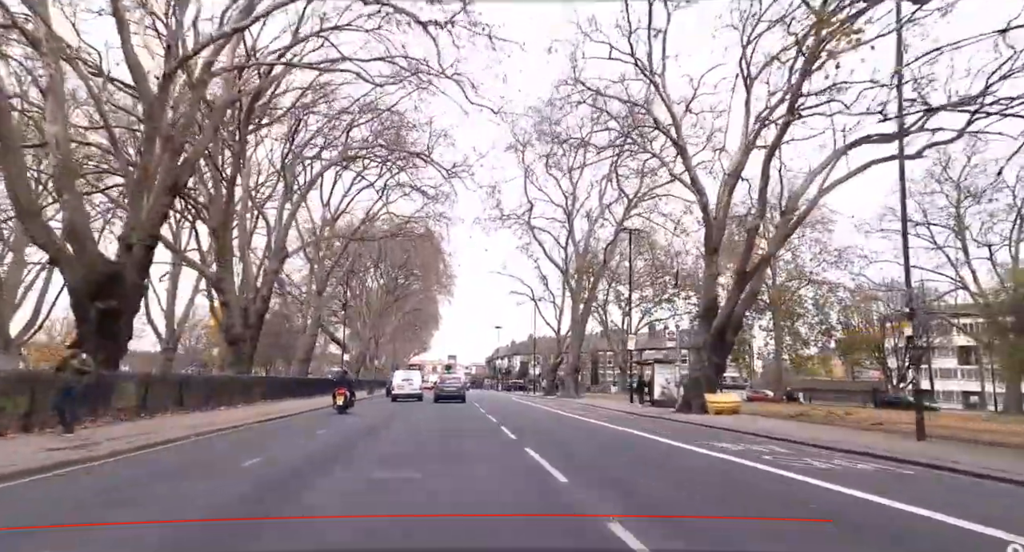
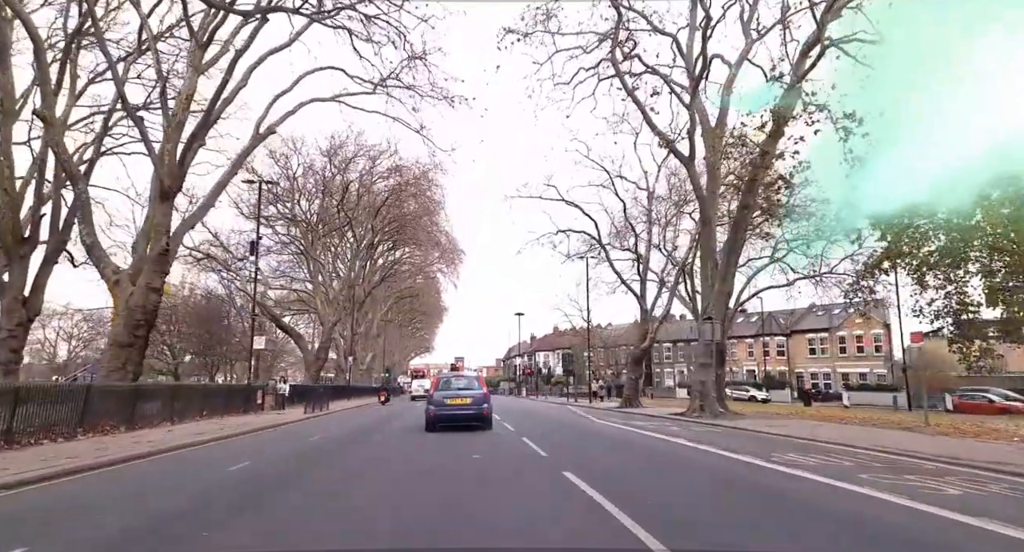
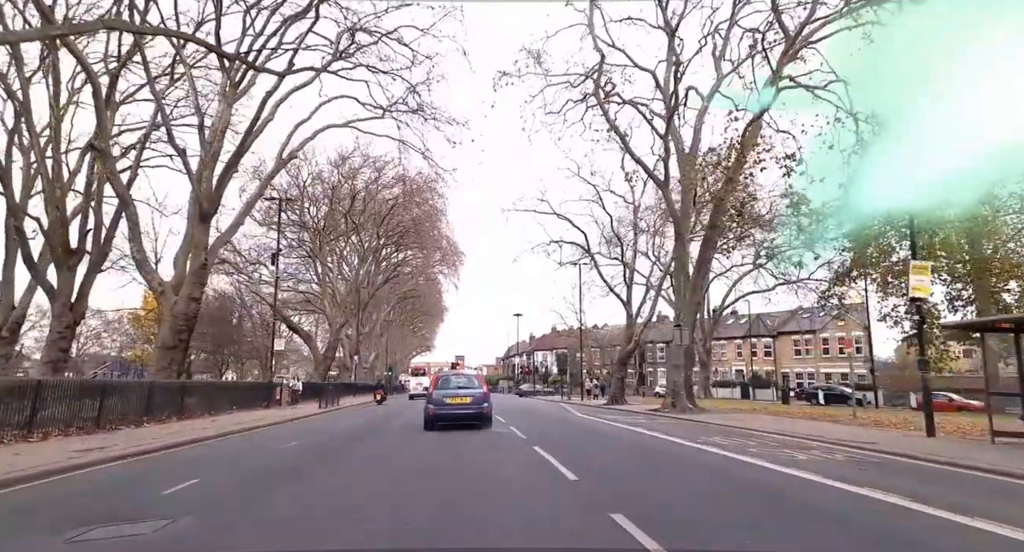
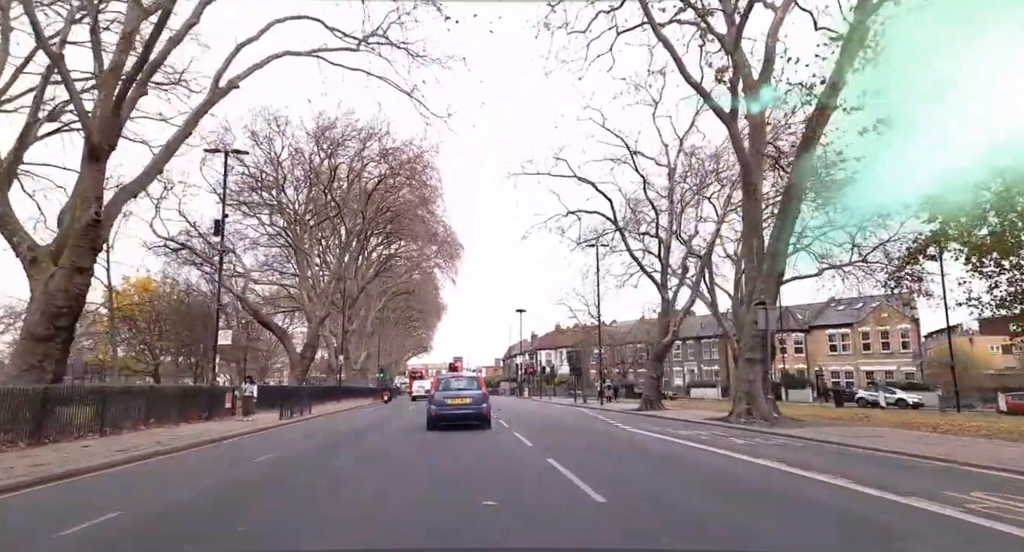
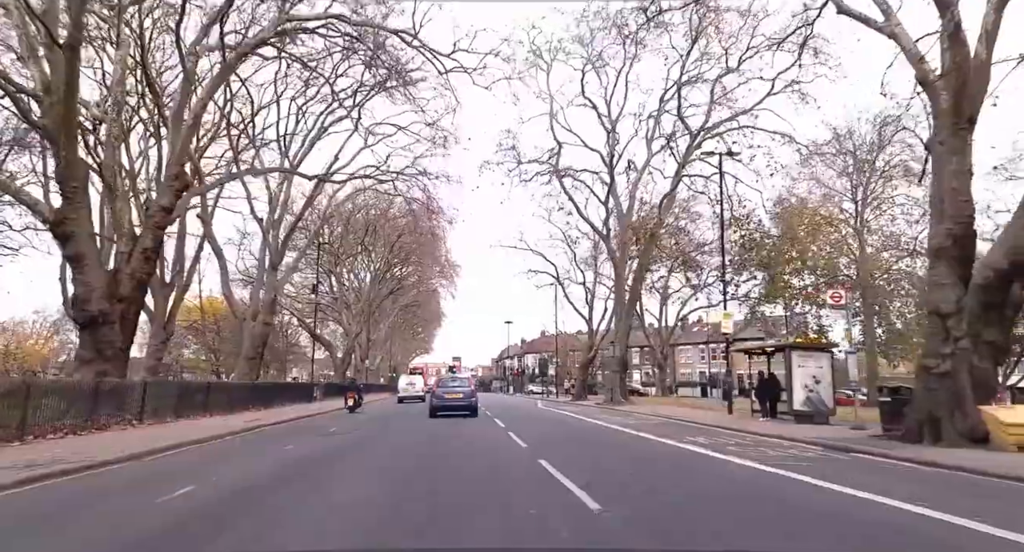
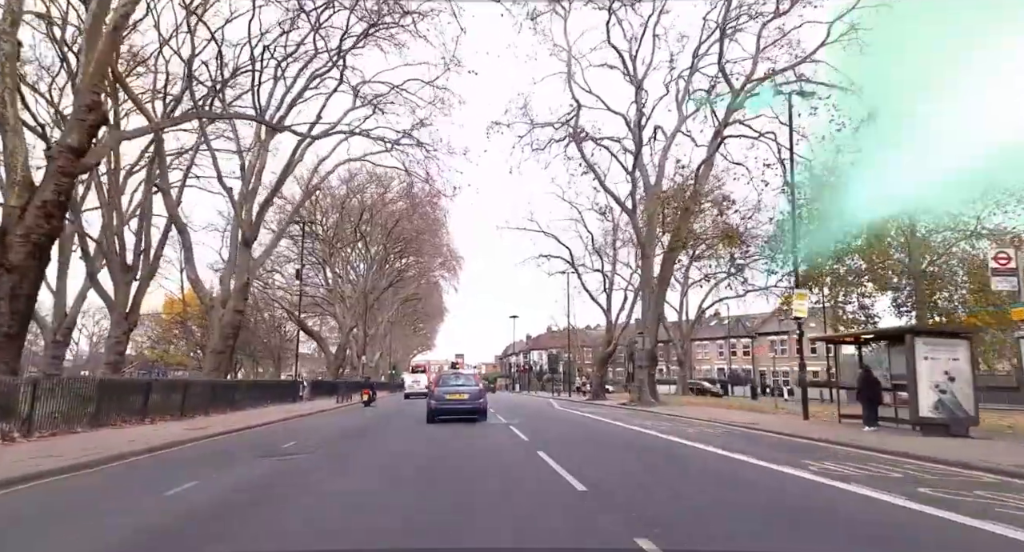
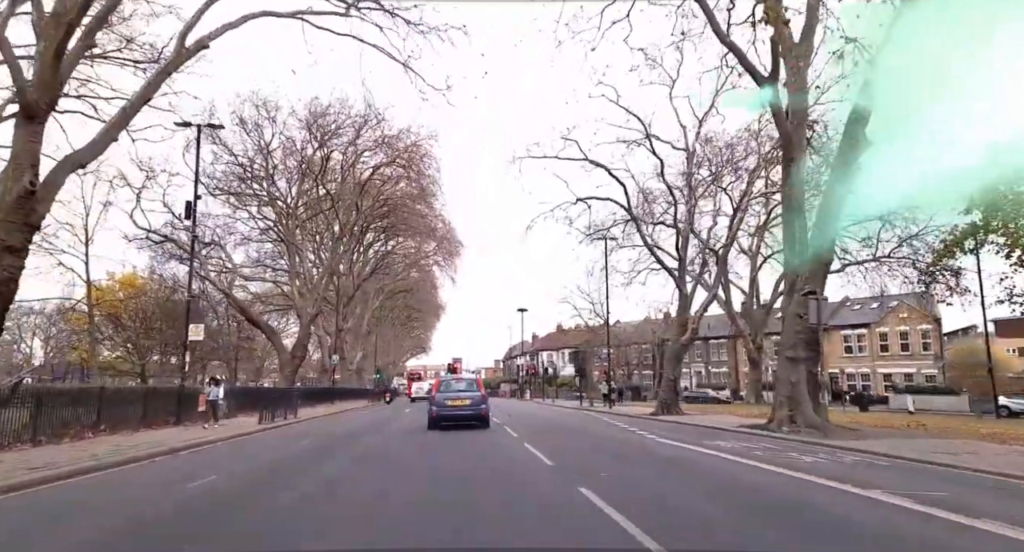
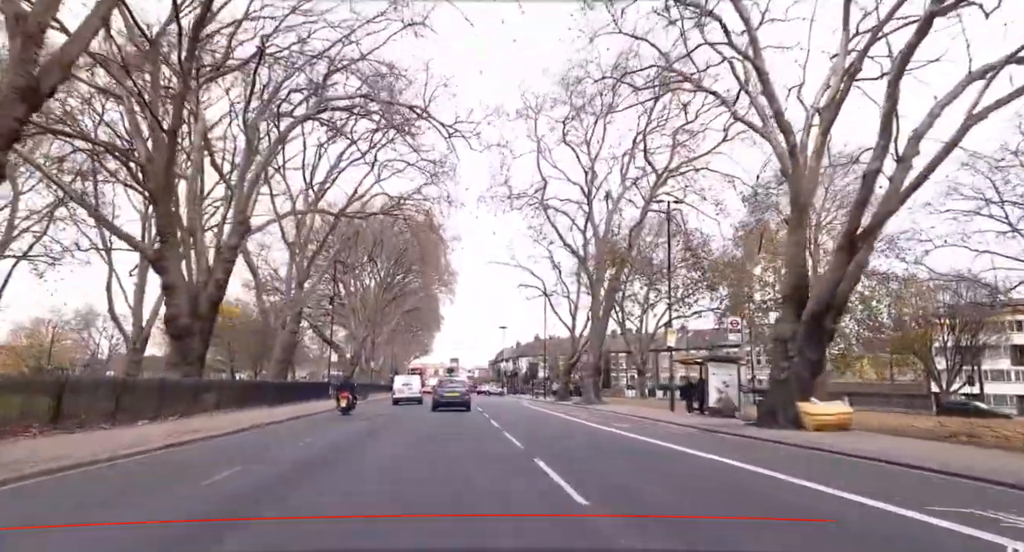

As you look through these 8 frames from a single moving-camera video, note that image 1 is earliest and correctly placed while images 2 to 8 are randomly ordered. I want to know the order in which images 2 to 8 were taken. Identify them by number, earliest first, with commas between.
8, 5, 6, 3, 2, 4, 7
